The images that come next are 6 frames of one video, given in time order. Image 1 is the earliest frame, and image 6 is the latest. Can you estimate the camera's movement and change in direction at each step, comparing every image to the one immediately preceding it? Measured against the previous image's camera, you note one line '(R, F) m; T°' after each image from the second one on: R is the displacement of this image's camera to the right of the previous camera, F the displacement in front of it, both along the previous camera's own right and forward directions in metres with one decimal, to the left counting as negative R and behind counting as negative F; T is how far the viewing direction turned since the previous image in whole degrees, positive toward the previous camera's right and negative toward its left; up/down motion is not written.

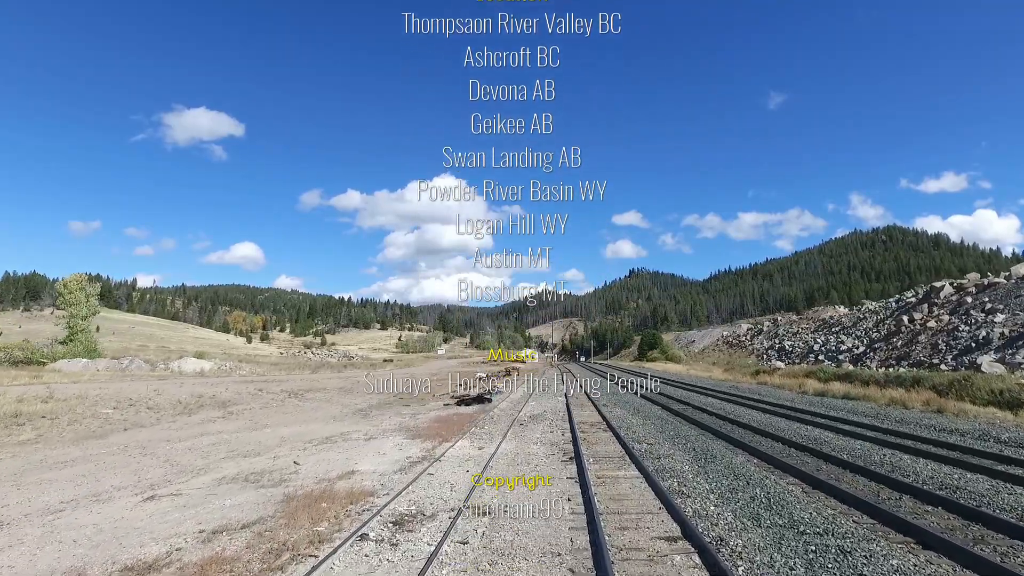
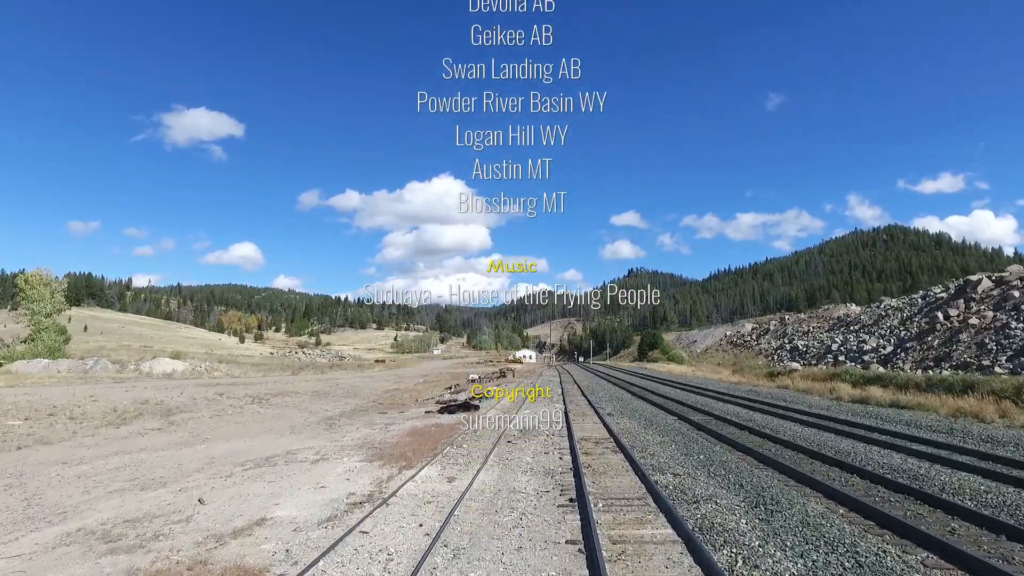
(+0.4, +3.6) m; 0°
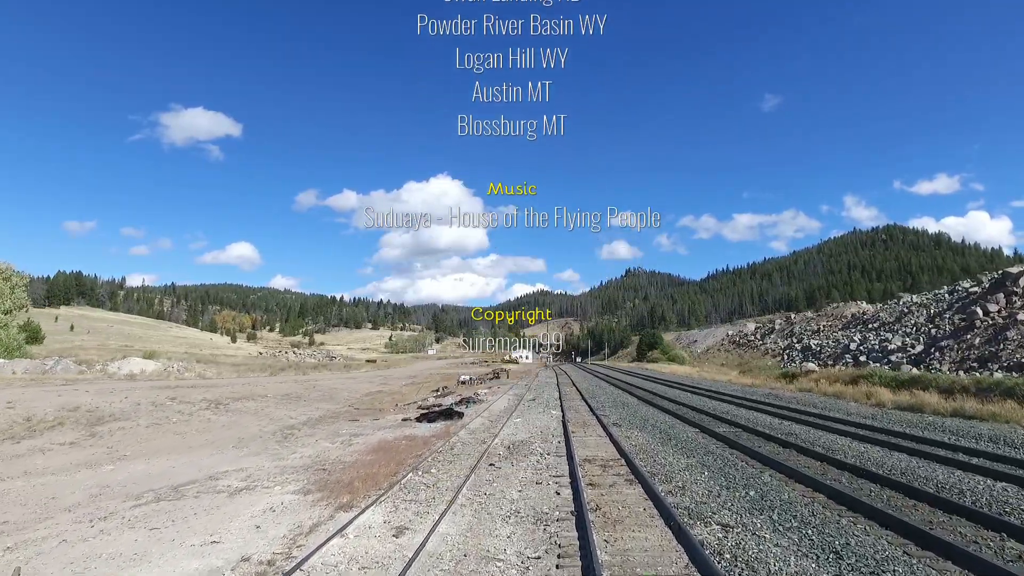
(+0.3, +3.4) m; 0°
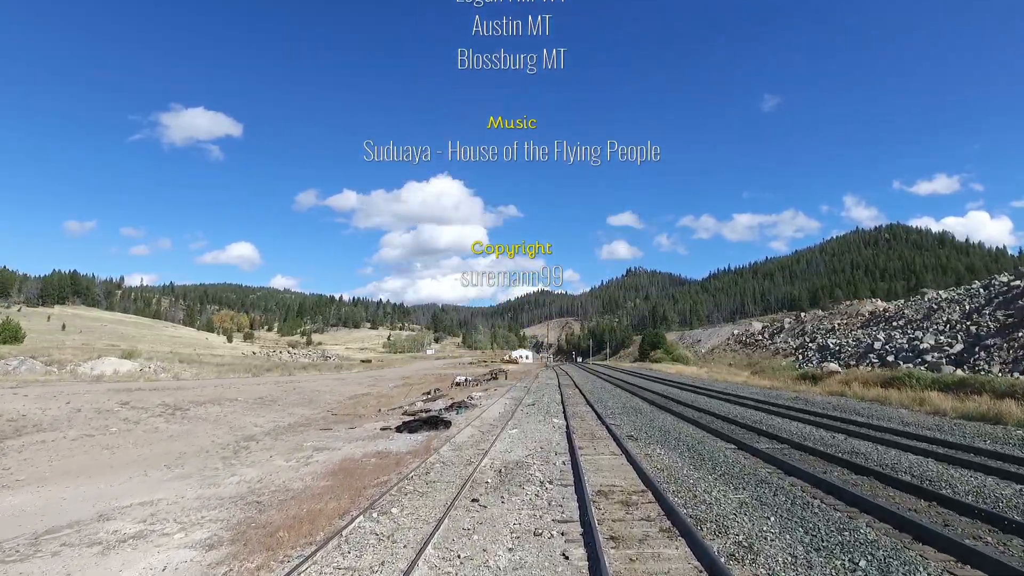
(+0.2, +3.0) m; 0°
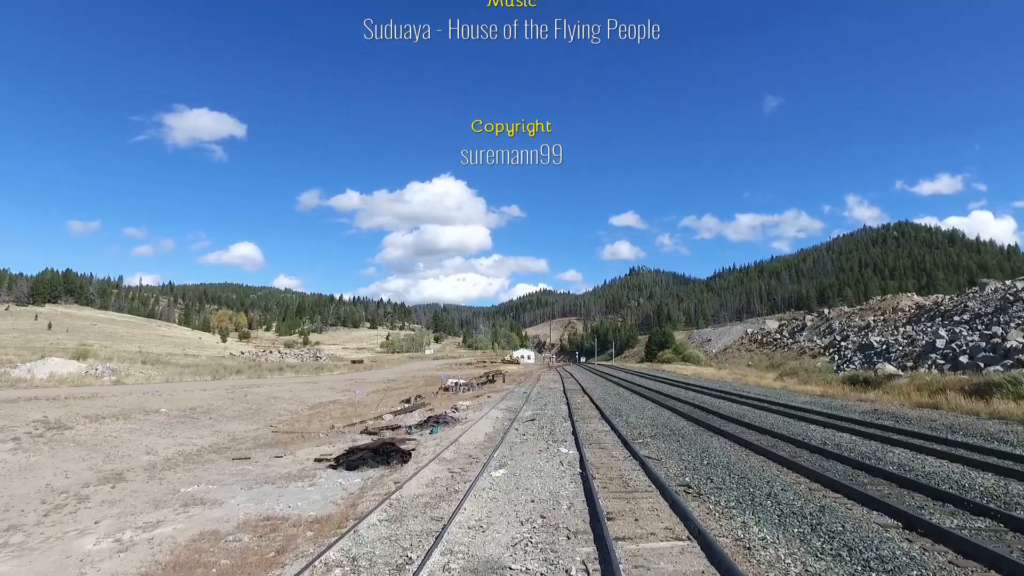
(+0.4, +5.9) m; 0°
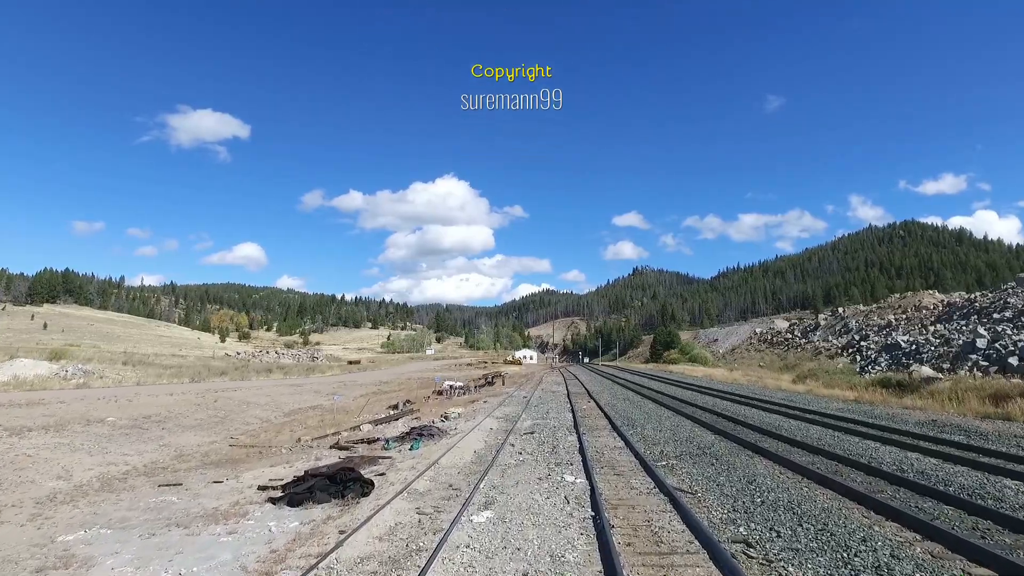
(+0.2, +2.8) m; 0°
